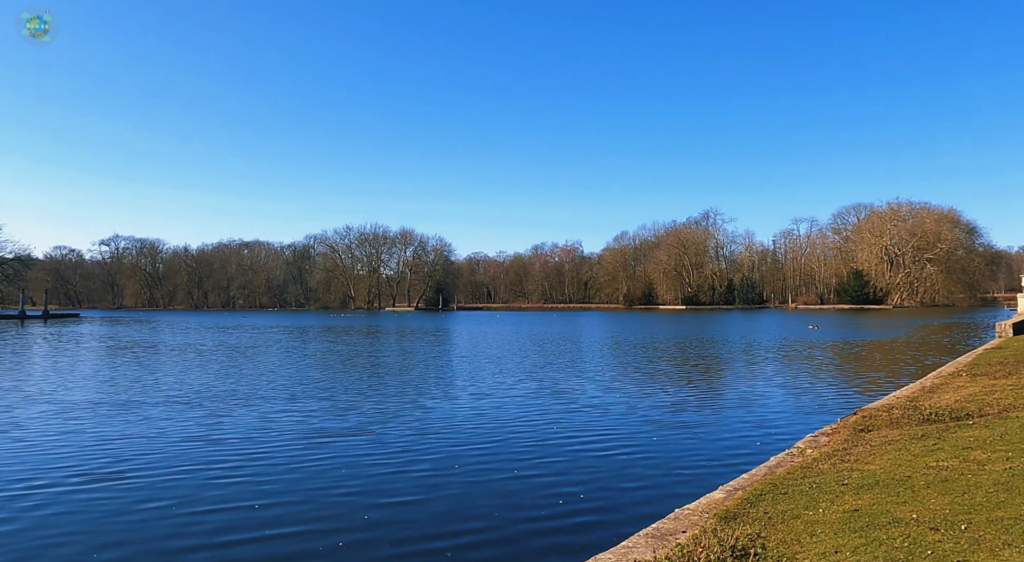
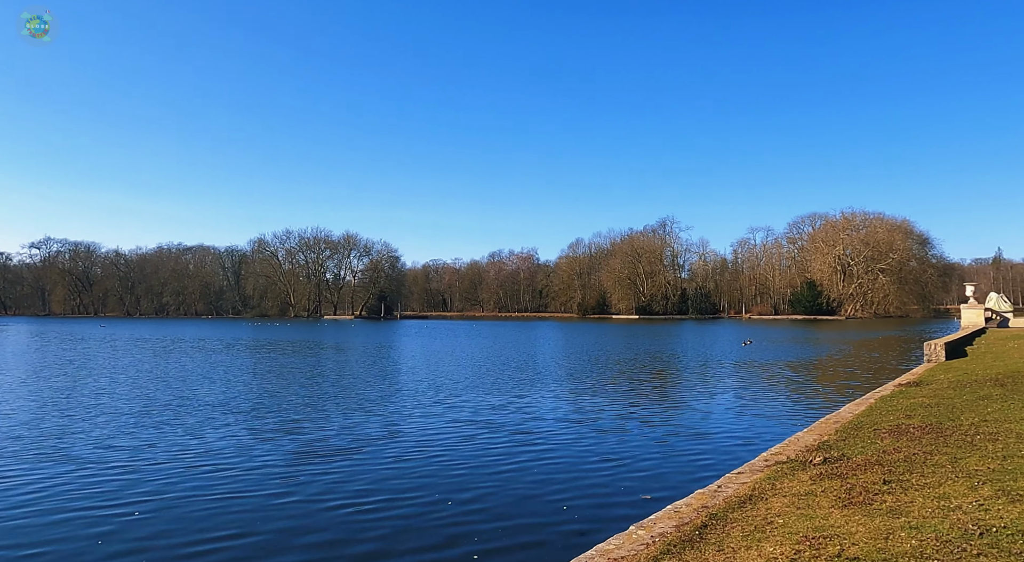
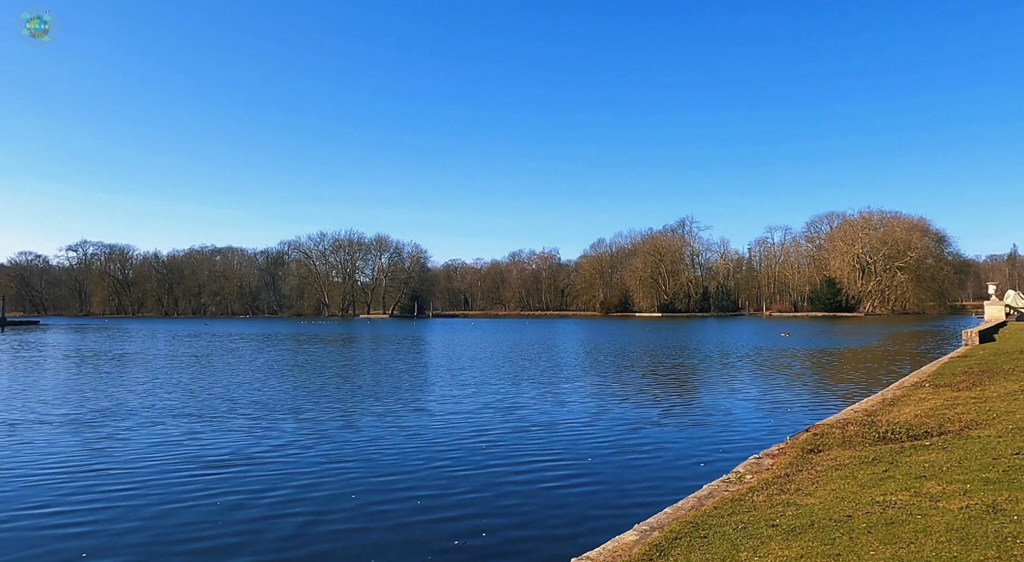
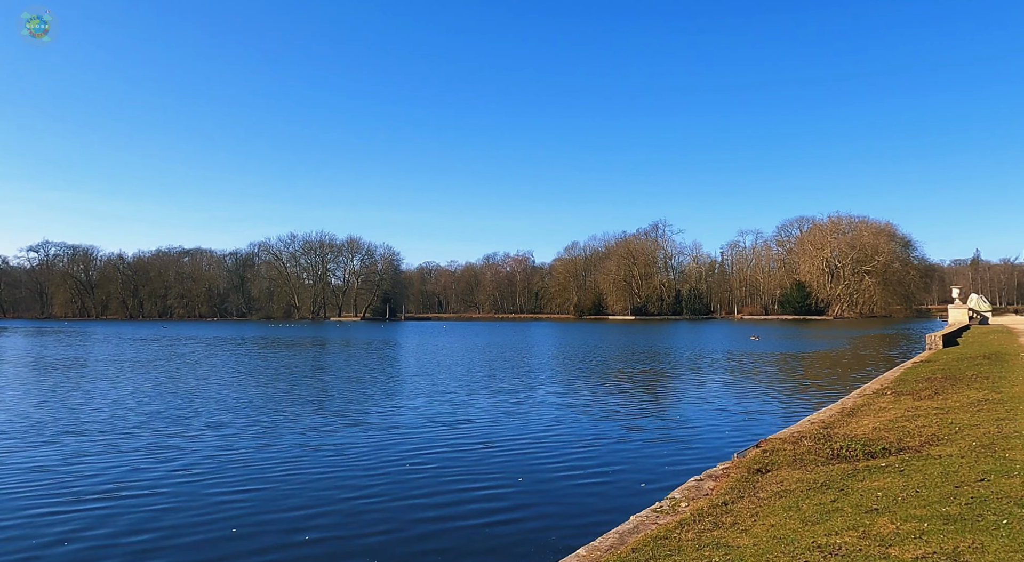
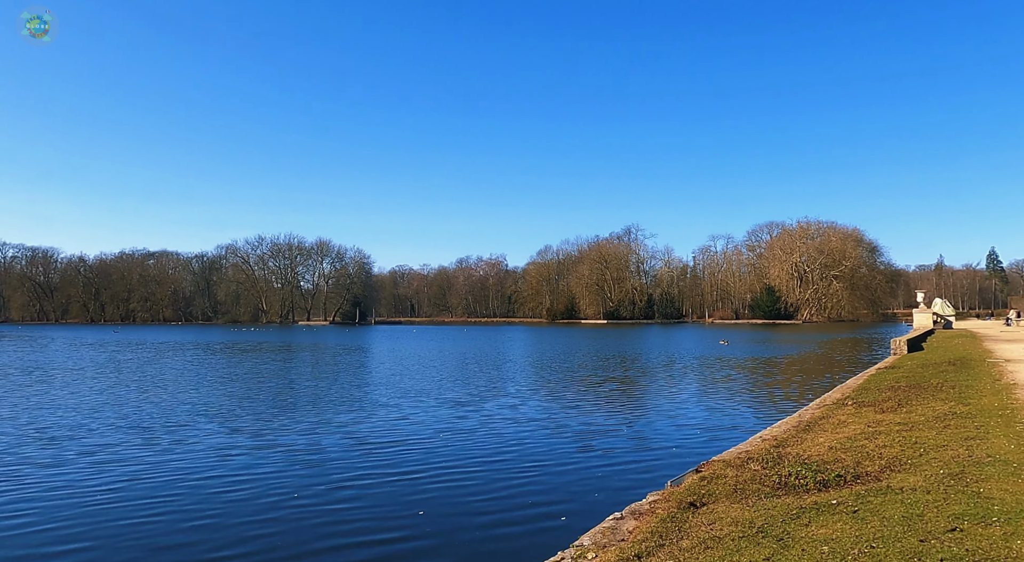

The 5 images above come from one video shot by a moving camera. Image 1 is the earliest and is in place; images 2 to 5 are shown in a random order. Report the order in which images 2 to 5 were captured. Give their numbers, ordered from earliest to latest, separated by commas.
3, 4, 5, 2
